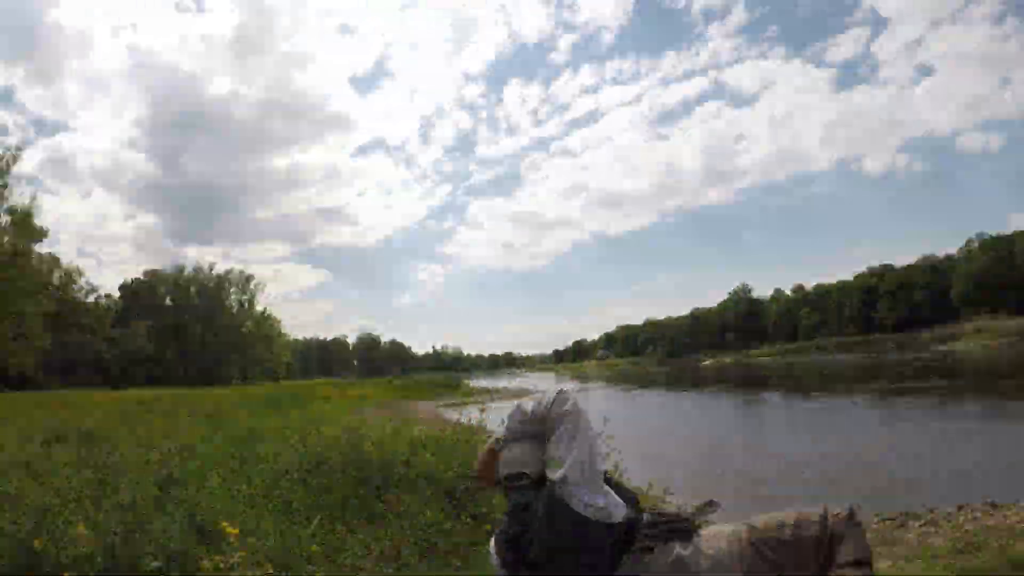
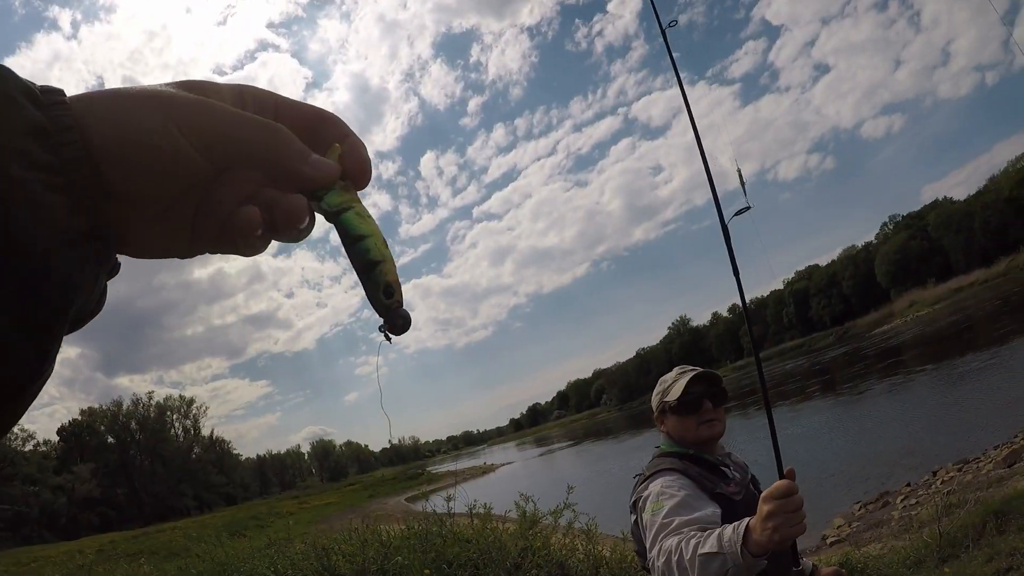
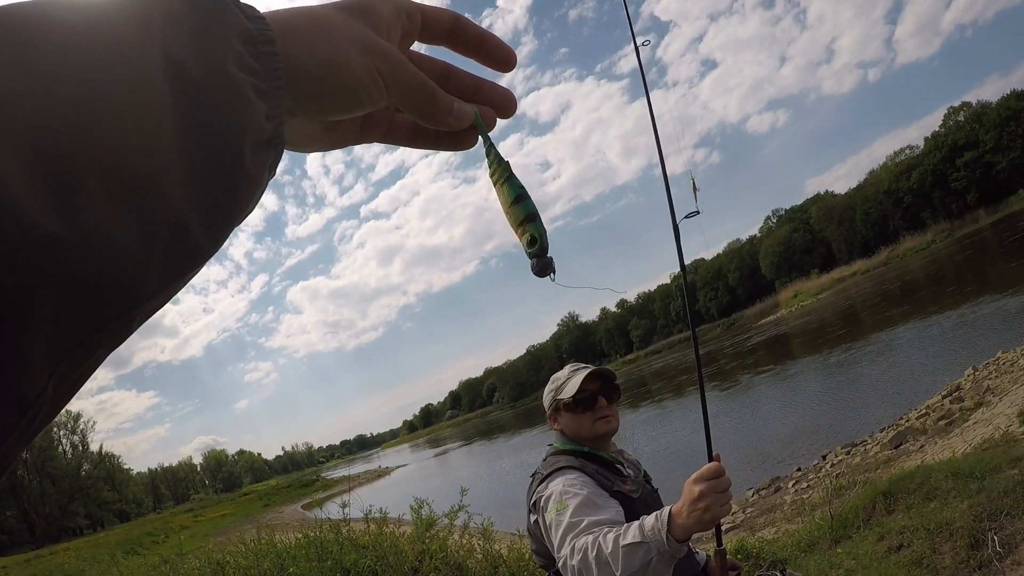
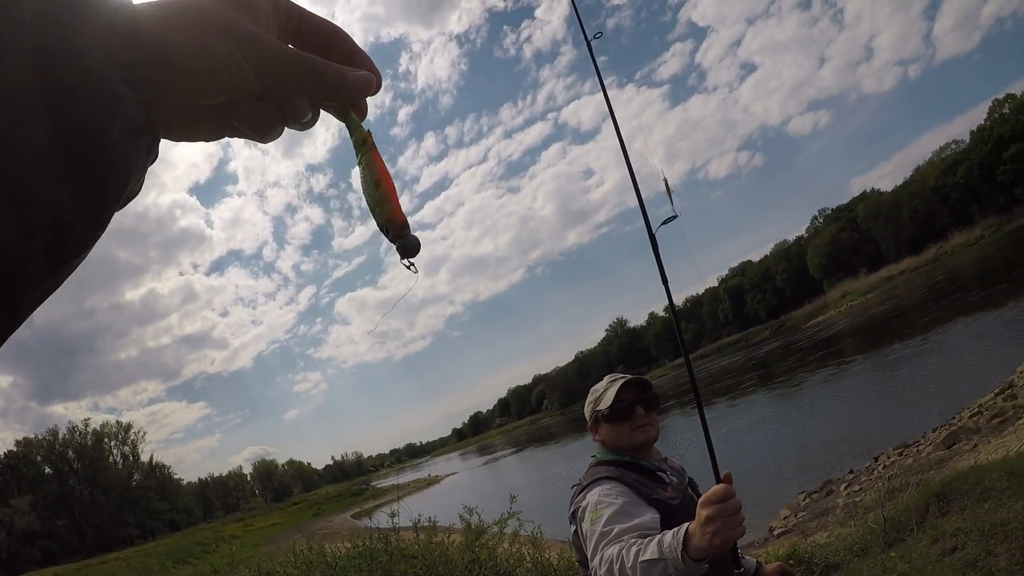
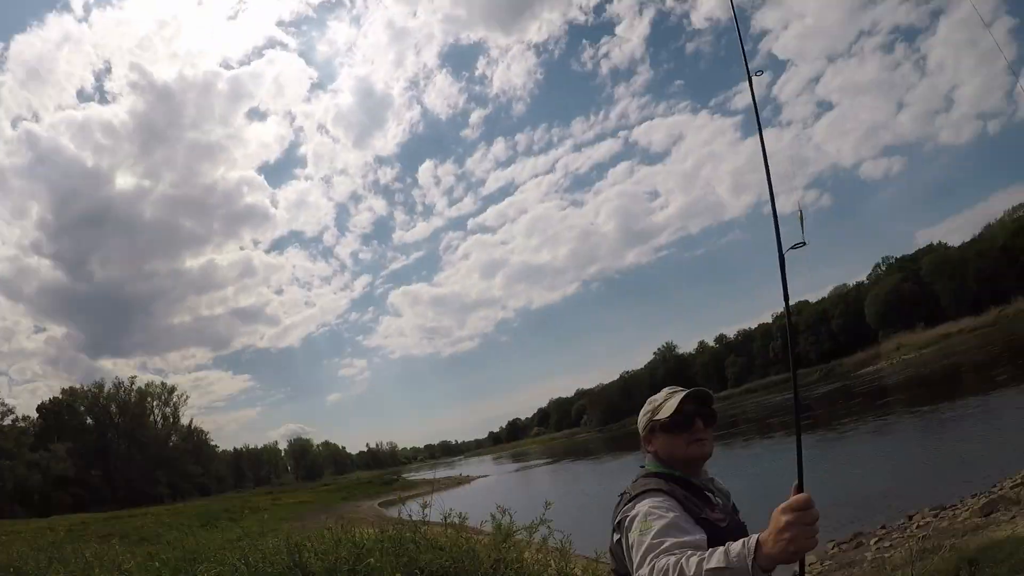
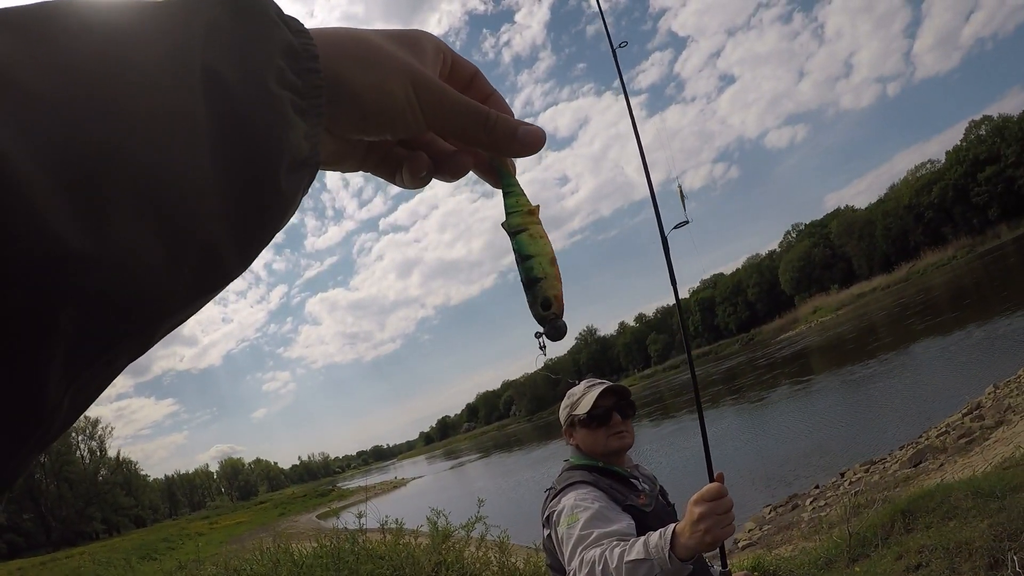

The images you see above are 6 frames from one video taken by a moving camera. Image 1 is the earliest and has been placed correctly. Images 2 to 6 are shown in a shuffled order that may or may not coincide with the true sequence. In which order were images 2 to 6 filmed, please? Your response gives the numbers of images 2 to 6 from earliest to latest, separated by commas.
5, 2, 4, 6, 3
